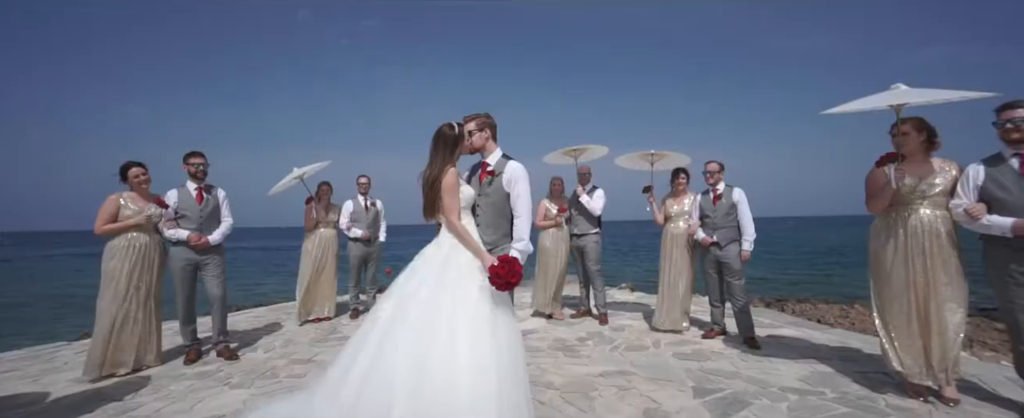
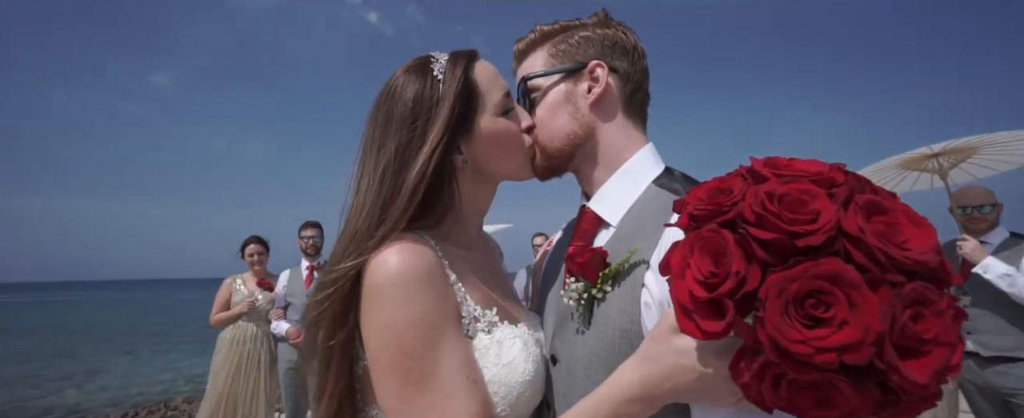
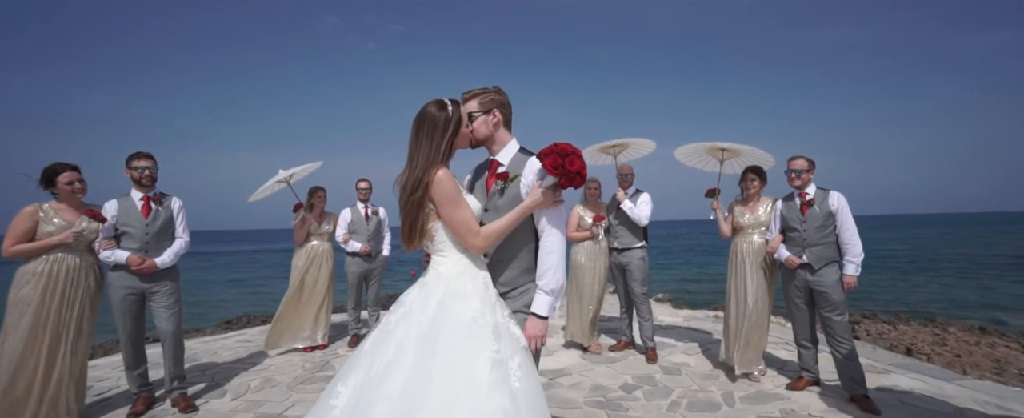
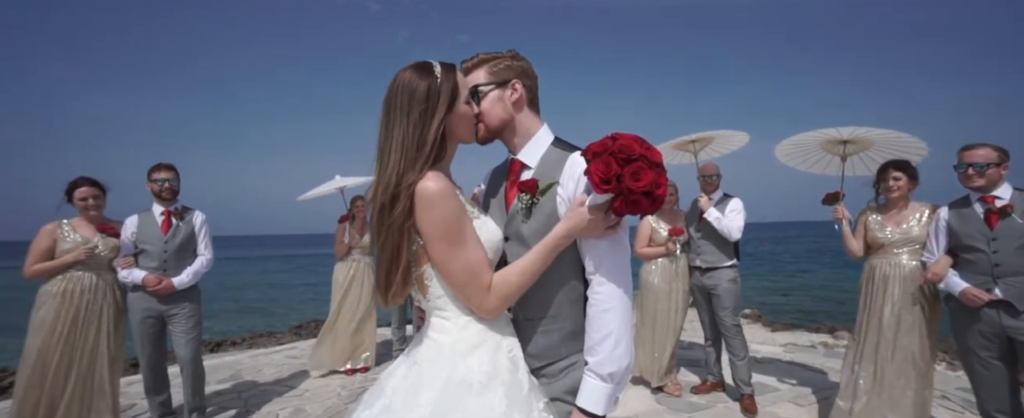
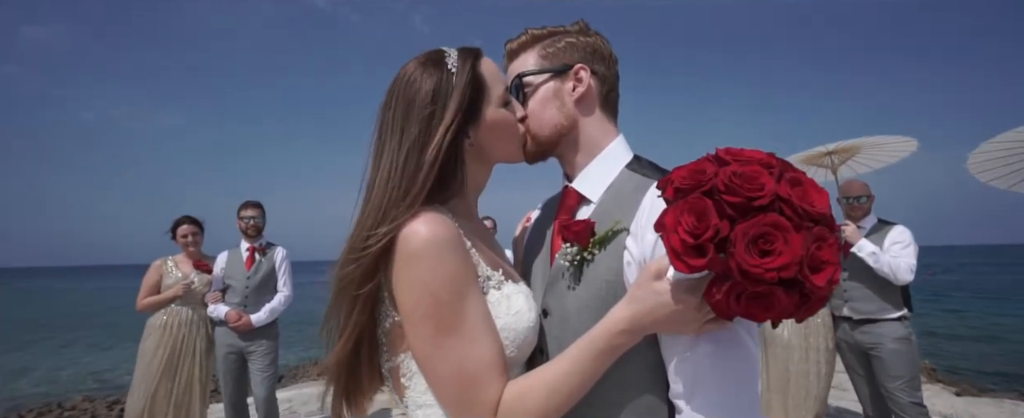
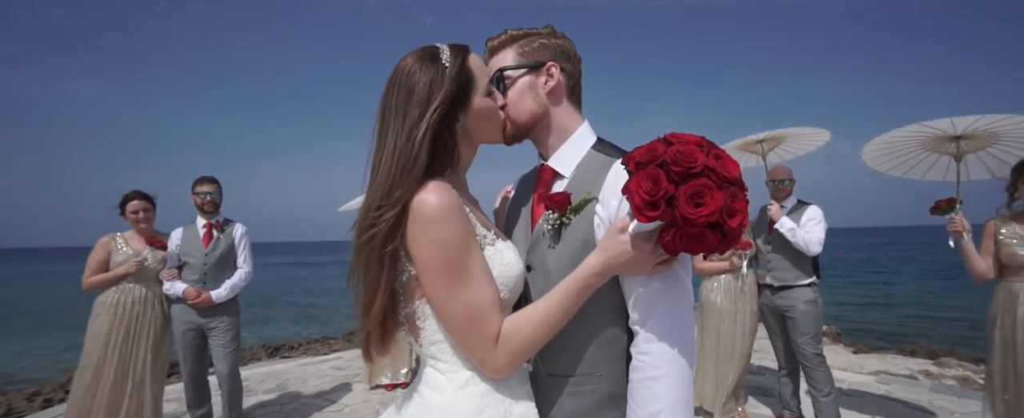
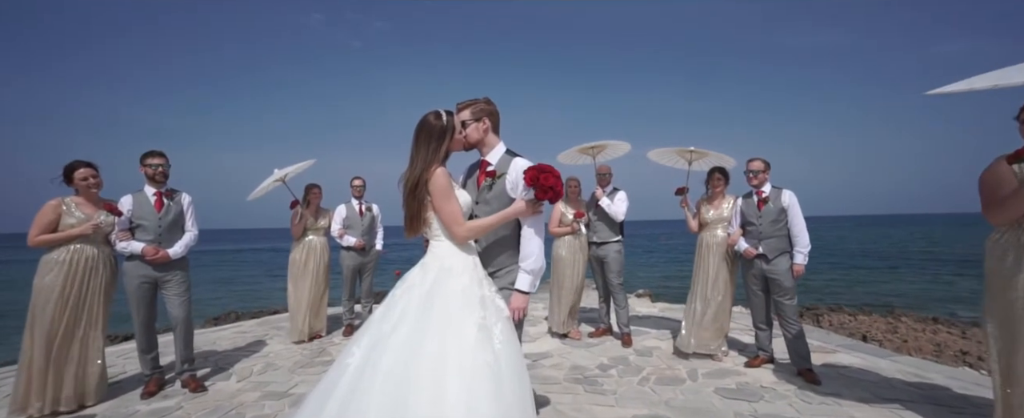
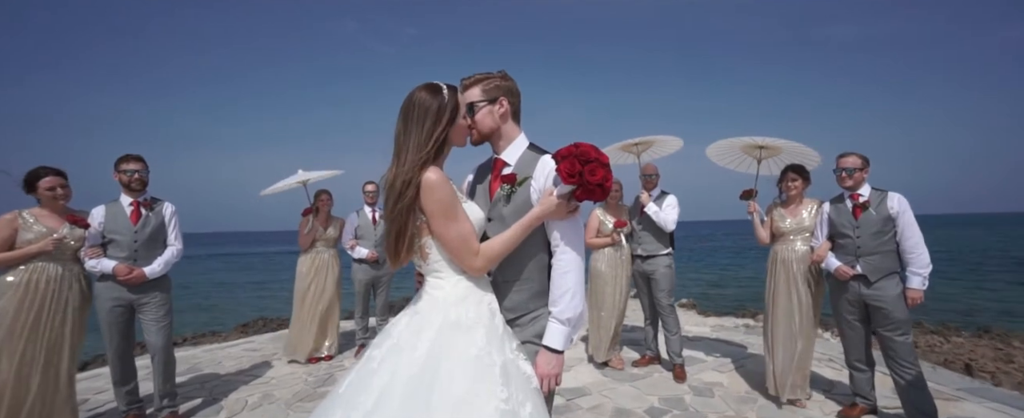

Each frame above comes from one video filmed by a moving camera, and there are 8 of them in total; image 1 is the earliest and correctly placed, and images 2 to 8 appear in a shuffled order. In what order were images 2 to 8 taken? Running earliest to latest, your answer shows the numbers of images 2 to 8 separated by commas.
7, 3, 8, 4, 6, 5, 2
